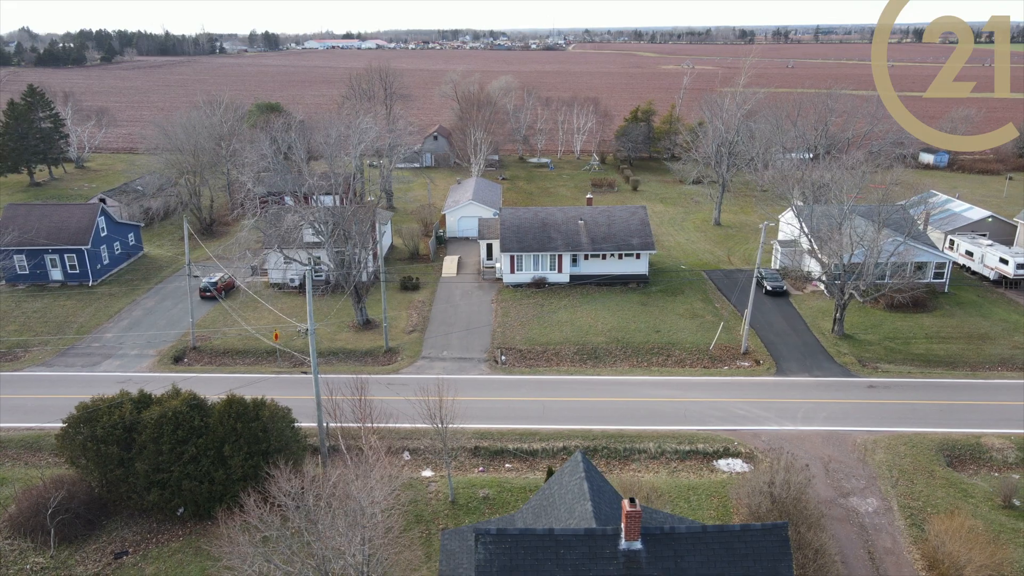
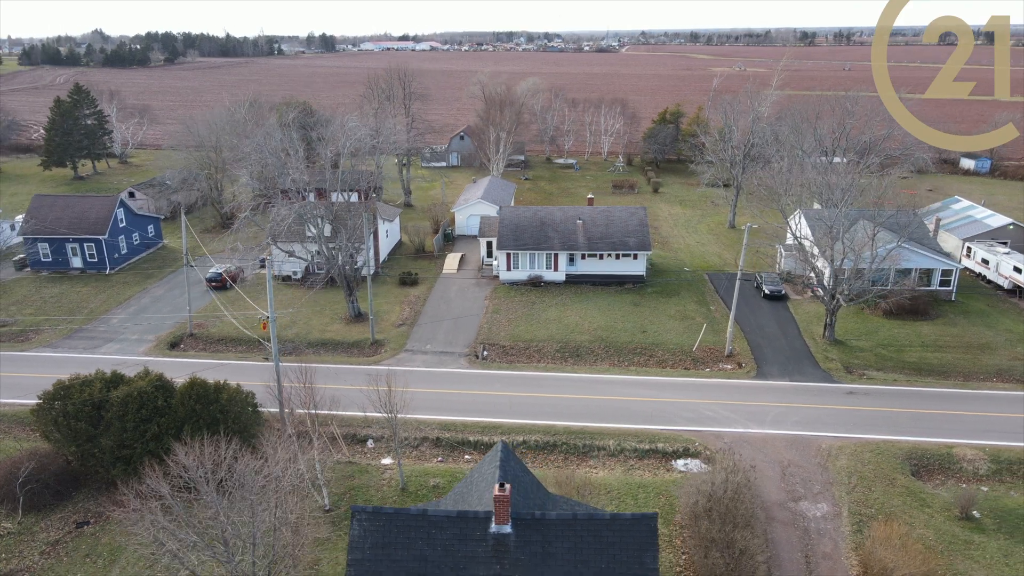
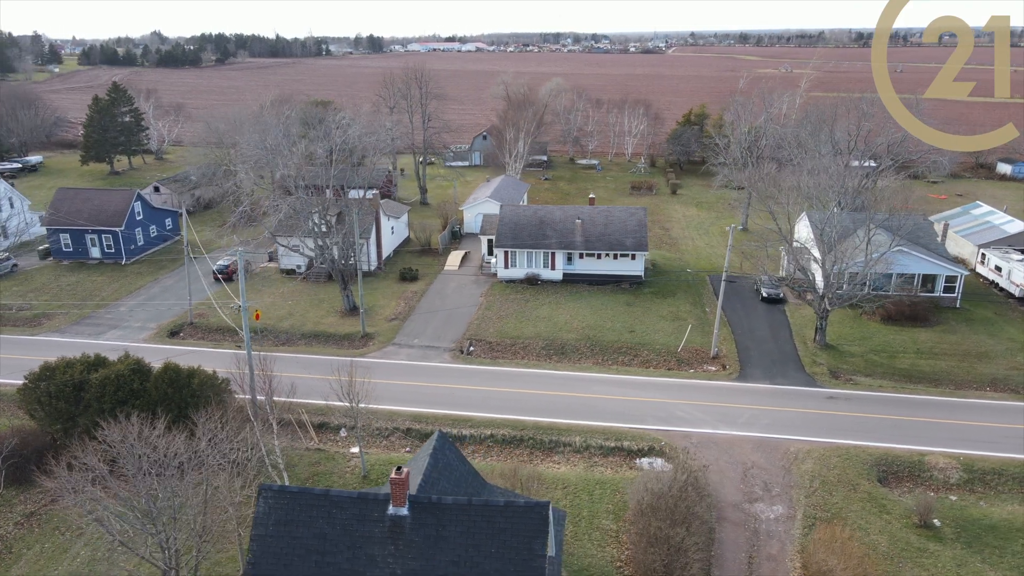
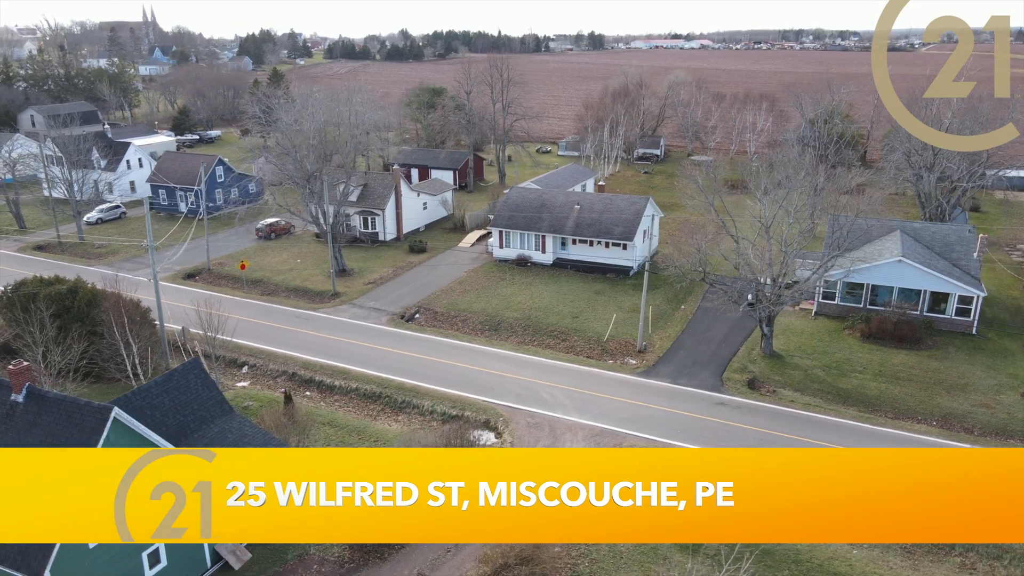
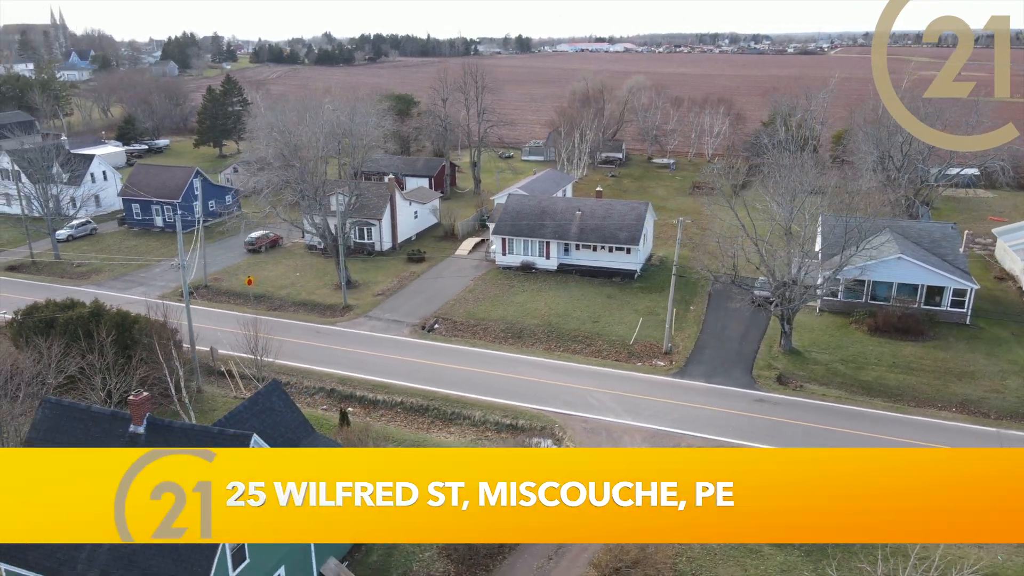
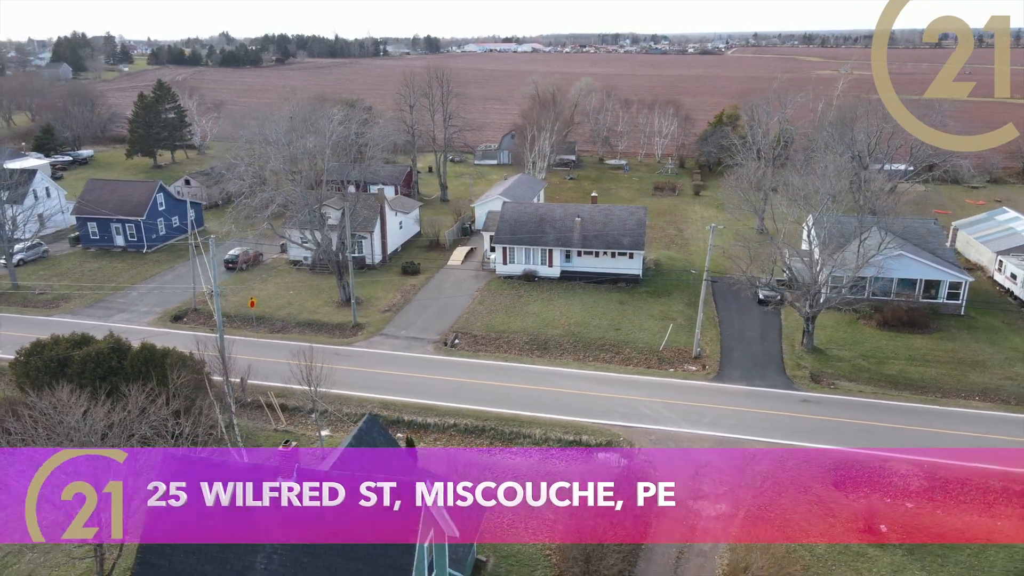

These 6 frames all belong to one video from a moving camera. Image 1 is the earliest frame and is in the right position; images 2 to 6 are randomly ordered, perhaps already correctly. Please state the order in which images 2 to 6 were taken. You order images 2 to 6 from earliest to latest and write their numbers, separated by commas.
2, 3, 6, 5, 4
